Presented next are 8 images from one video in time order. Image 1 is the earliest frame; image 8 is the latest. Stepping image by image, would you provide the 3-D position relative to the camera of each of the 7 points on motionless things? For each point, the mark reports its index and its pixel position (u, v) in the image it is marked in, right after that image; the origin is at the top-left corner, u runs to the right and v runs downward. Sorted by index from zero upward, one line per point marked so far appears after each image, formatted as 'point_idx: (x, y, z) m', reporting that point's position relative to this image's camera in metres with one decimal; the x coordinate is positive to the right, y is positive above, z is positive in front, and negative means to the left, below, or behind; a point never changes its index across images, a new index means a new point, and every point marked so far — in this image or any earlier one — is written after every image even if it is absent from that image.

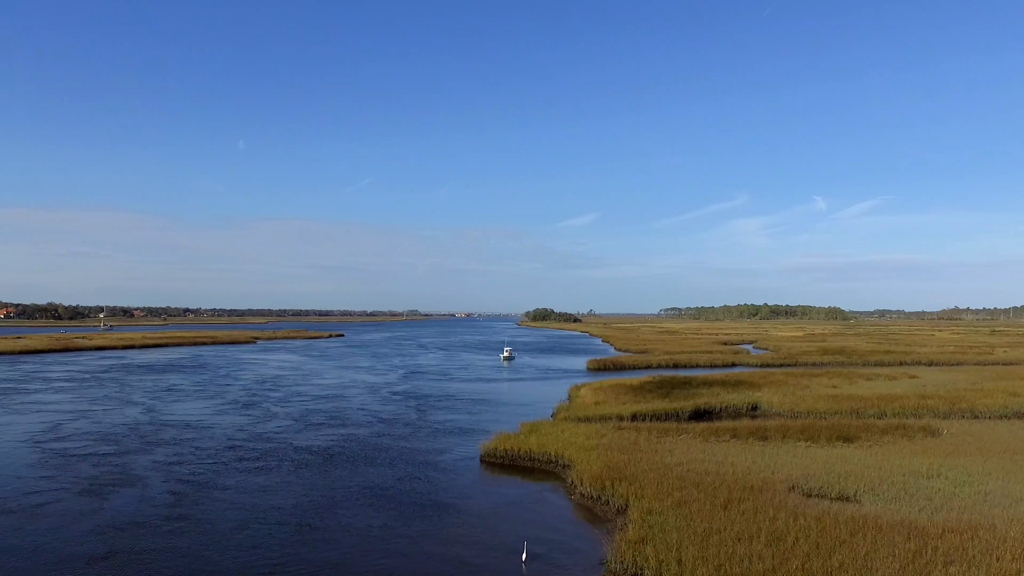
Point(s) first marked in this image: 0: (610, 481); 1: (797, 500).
0: (+2.7, -5.5, +18.1) m
1: (+7.0, -5.2, +15.8) m
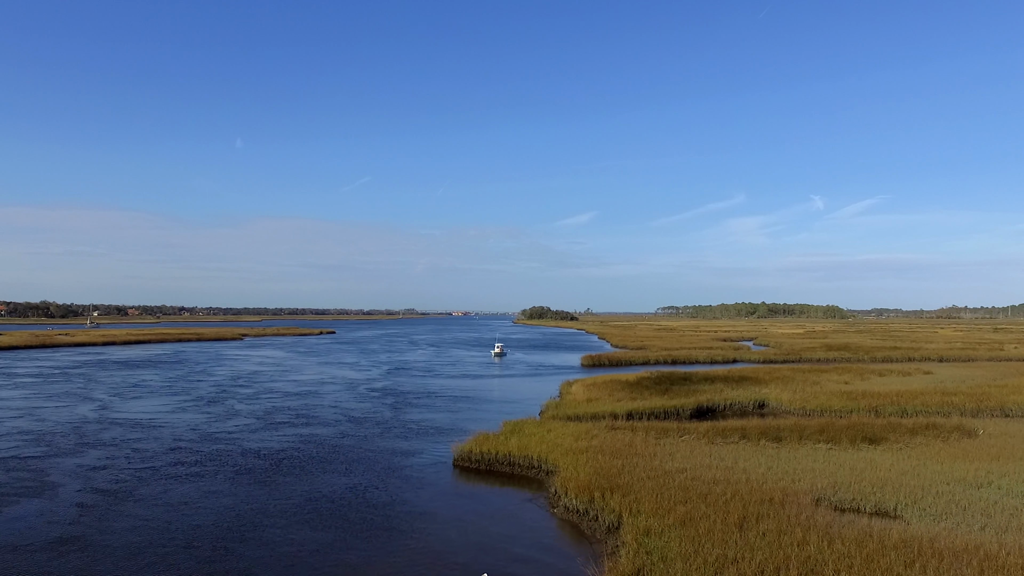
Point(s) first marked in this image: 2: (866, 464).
0: (+2.1, -4.8, +15.2) m
1: (+6.3, -4.6, +12.9) m
2: (+9.6, -4.8, +17.4) m
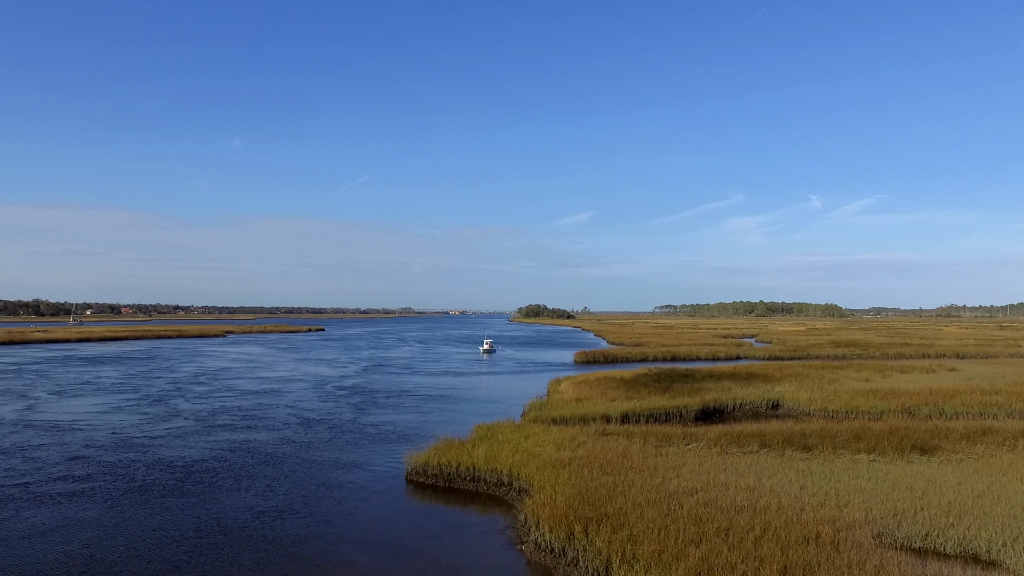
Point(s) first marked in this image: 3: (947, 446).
0: (+1.2, -4.1, +11.3) m
1: (+5.5, -3.9, +9.0) m
2: (+8.7, -4.1, +13.6) m
3: (+11.4, -4.2, +16.9) m
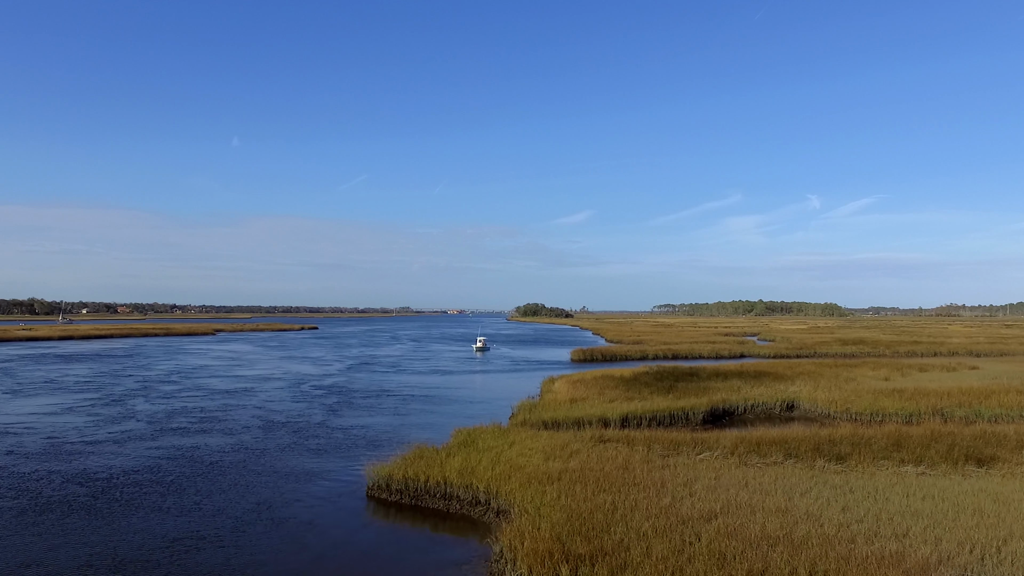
0: (+0.8, -3.7, +8.8) m
1: (+5.1, -3.5, +6.5) m
2: (+8.3, -3.7, +11.0) m
3: (+11.0, -3.7, +14.4) m
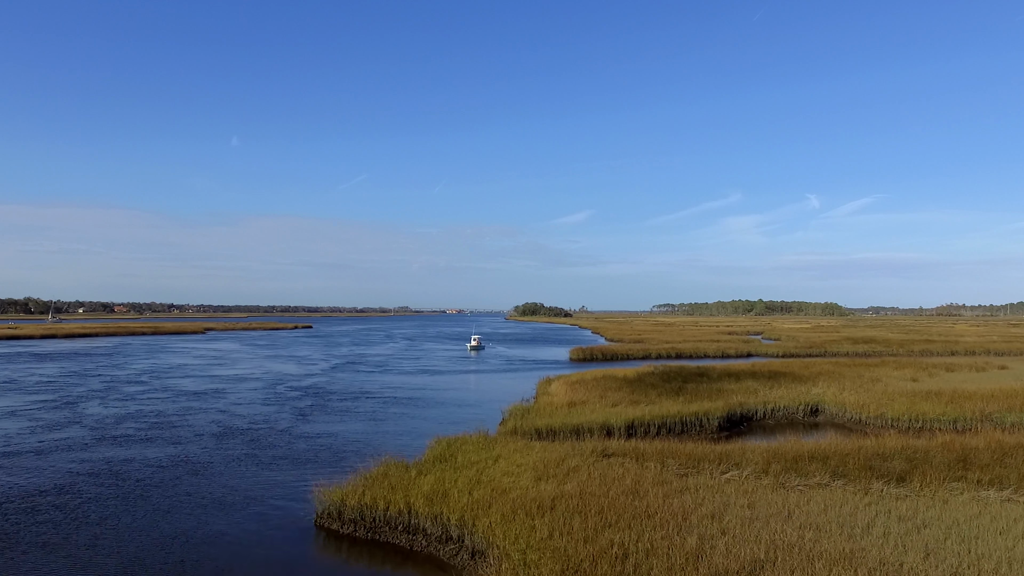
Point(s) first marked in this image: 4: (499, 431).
0: (+0.5, -3.4, +6.1) m
1: (+4.8, -3.2, +3.8) m
2: (+8.0, -3.3, +8.4) m
3: (+10.7, -3.4, +11.8) m
4: (-0.4, -3.9, +17.6) m
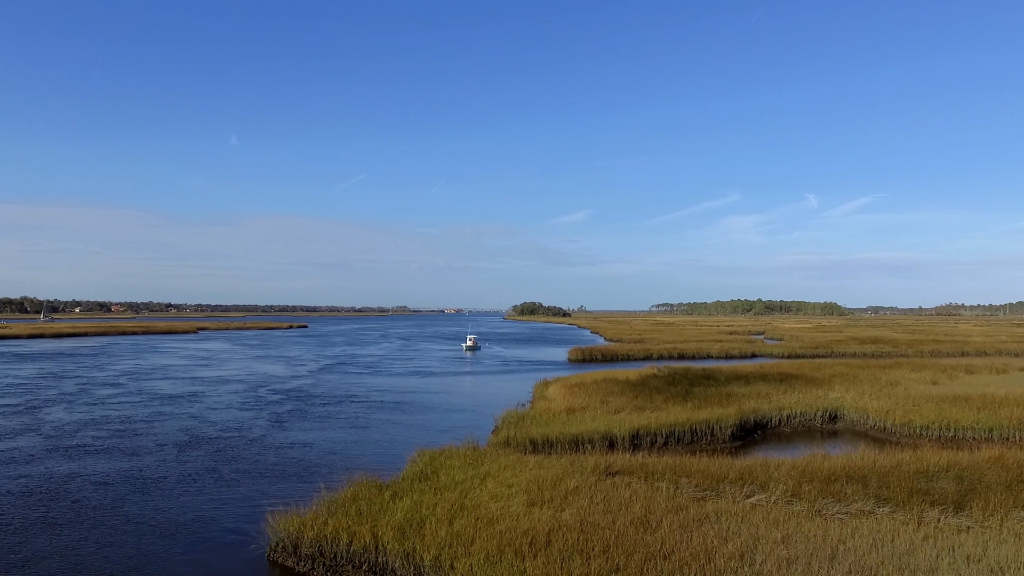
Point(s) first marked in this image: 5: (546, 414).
0: (+0.4, -3.3, +4.4) m
1: (+4.6, -3.1, +2.1) m
2: (+7.8, -3.2, +6.7) m
3: (+10.5, -3.3, +10.1) m
4: (-0.5, -3.8, +15.9) m
5: (+1.0, -3.7, +18.8) m
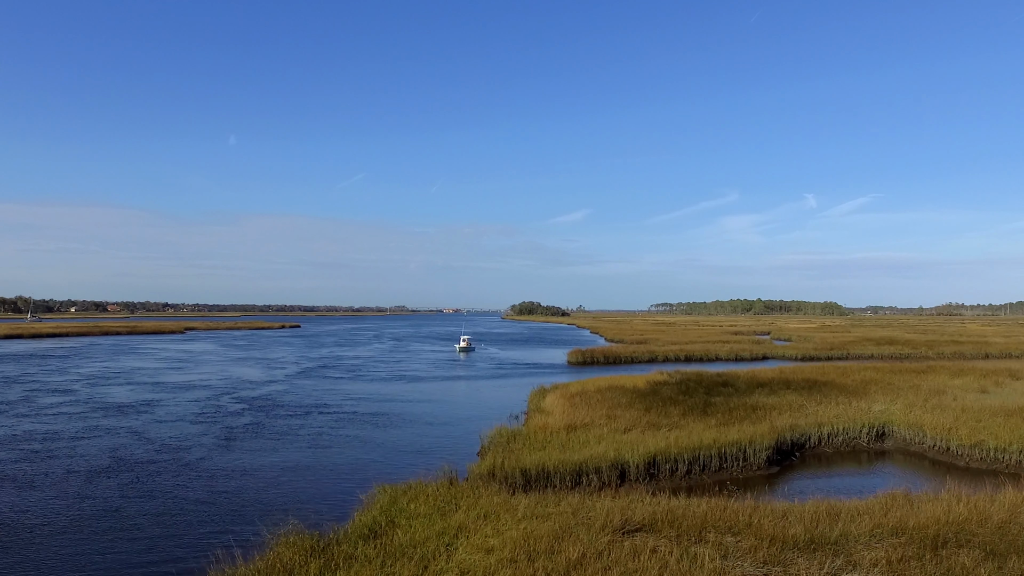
0: (+0.1, -3.1, +1.3) m
1: (+4.4, -2.9, -1.0) m
2: (+7.6, -3.1, +3.6) m
3: (+10.3, -3.1, +6.9) m
4: (-0.8, -3.6, +12.7) m
5: (+0.7, -3.5, +15.6) m
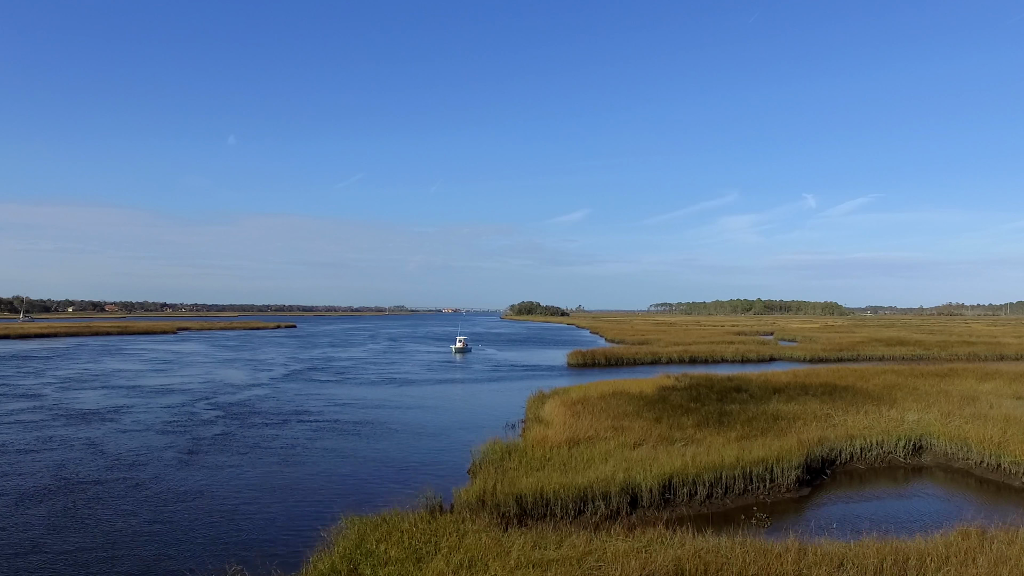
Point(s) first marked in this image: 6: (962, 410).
0: (0.0, -3.0, -0.5) m
1: (+4.3, -2.8, -2.8) m
2: (+7.5, -3.0, +1.8) m
3: (+10.2, -3.1, +5.2) m
4: (-0.9, -3.5, +10.9) m
5: (+0.6, -3.4, +13.8) m
6: (+12.9, -3.6, +18.7) m
